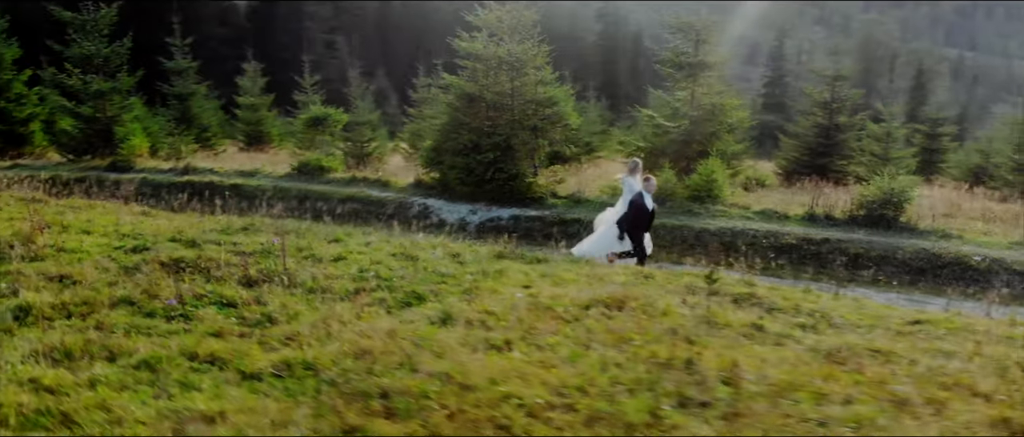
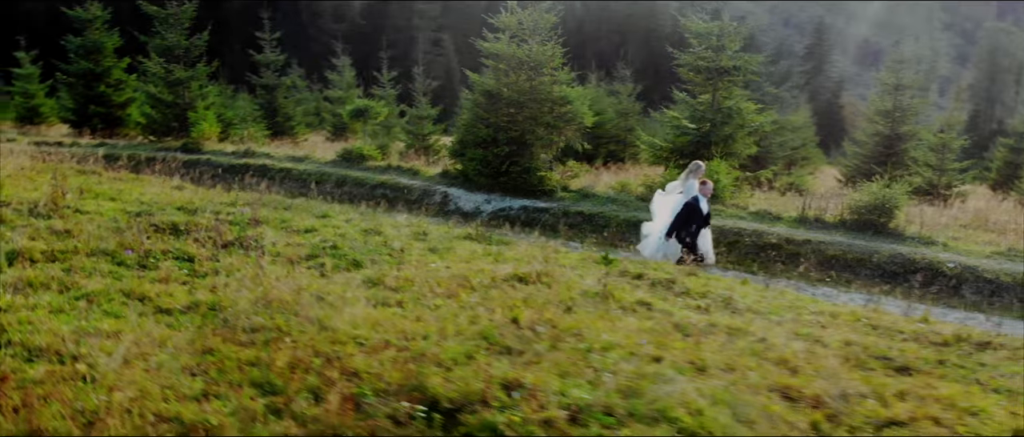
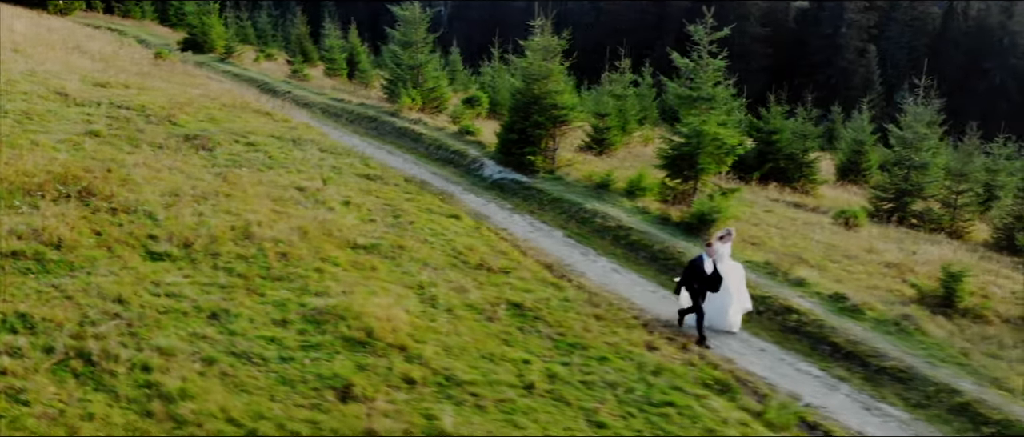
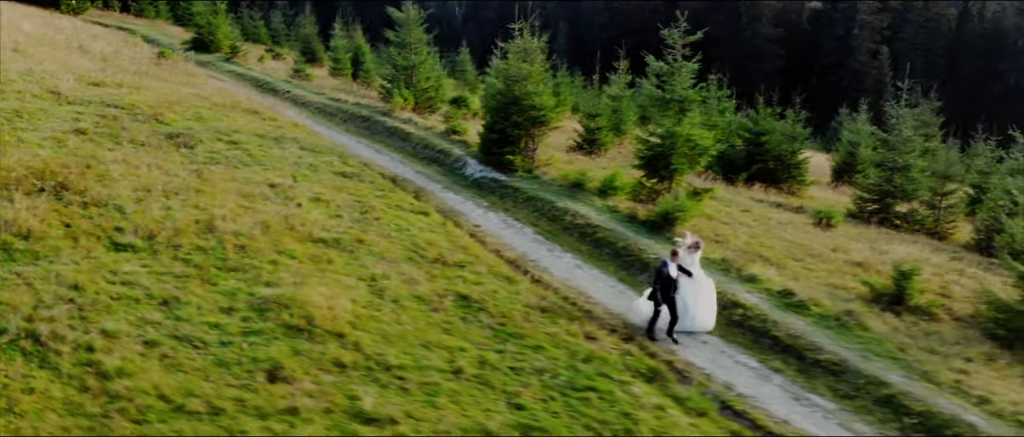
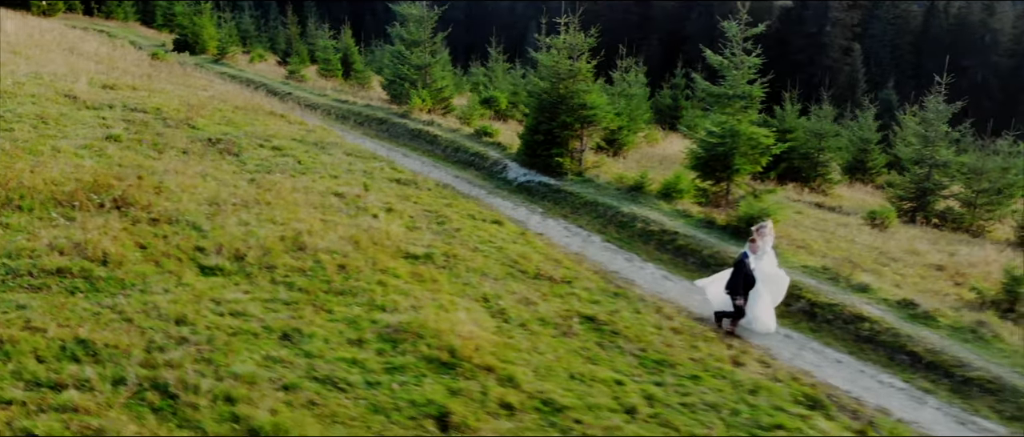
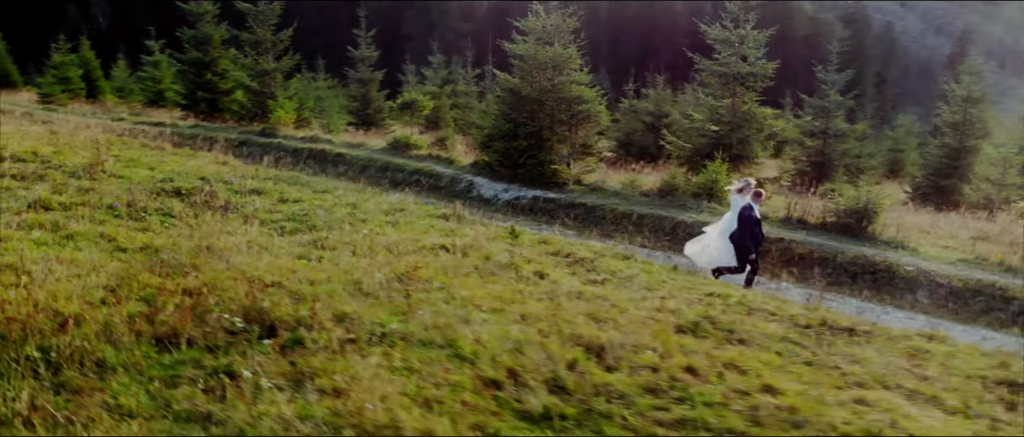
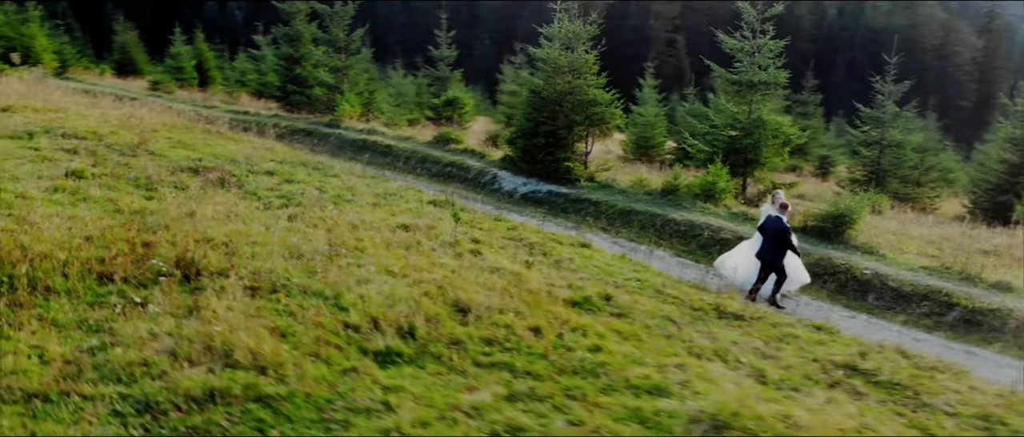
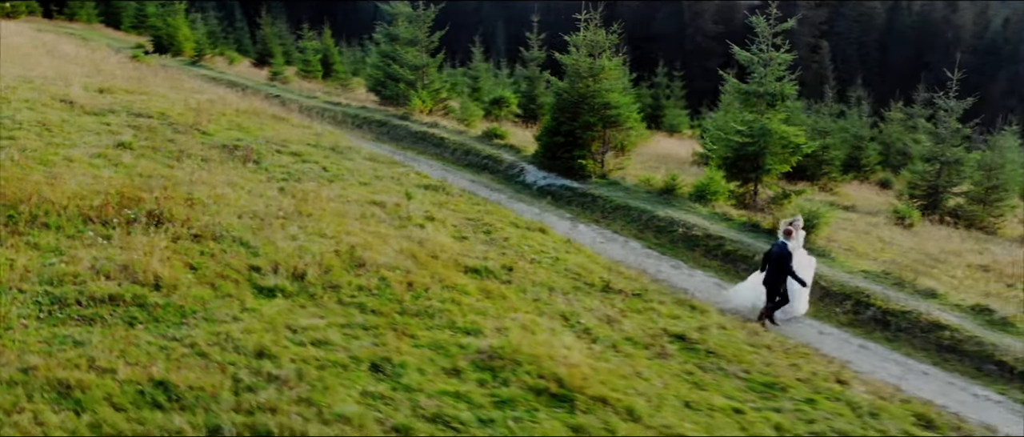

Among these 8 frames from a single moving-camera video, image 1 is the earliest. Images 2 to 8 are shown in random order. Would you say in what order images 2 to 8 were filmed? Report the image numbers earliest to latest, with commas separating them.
2, 6, 7, 8, 5, 3, 4
